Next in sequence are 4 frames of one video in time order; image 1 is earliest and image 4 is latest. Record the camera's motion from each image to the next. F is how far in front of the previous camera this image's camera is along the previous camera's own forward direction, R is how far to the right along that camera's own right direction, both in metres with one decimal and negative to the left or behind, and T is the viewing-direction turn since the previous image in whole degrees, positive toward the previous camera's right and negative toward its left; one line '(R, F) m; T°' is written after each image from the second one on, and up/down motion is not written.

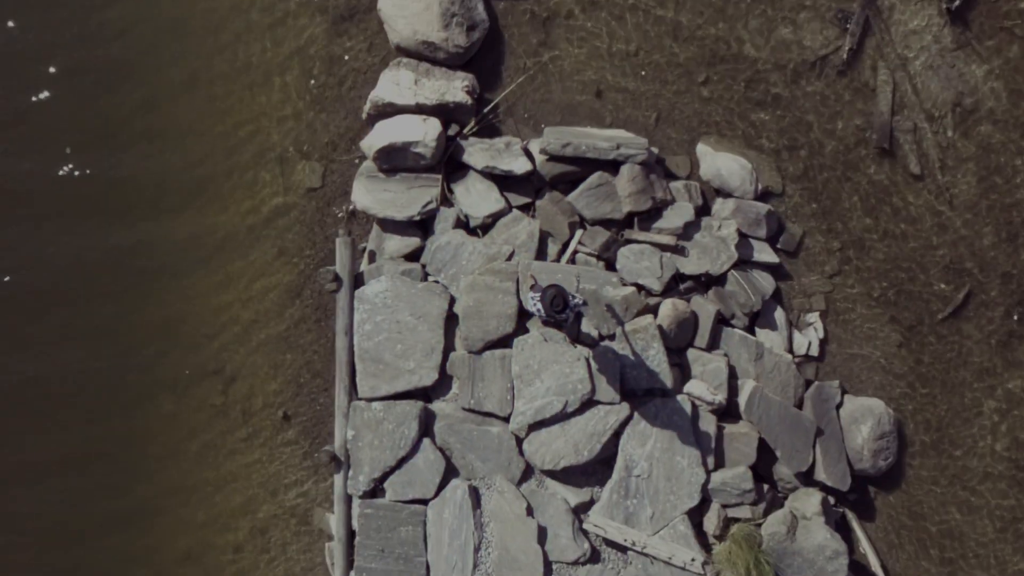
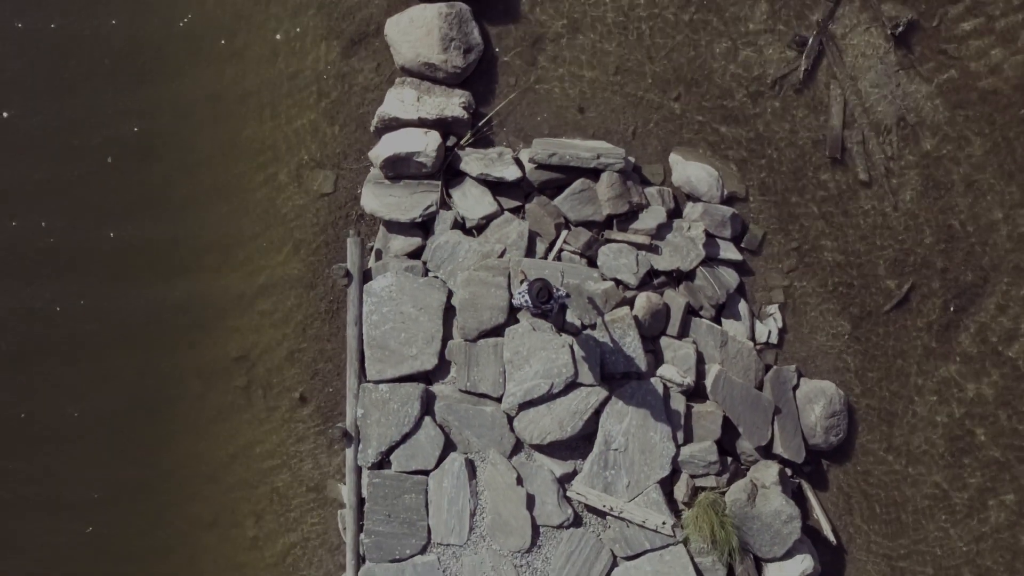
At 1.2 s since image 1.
(0.0, -0.6) m; 0°
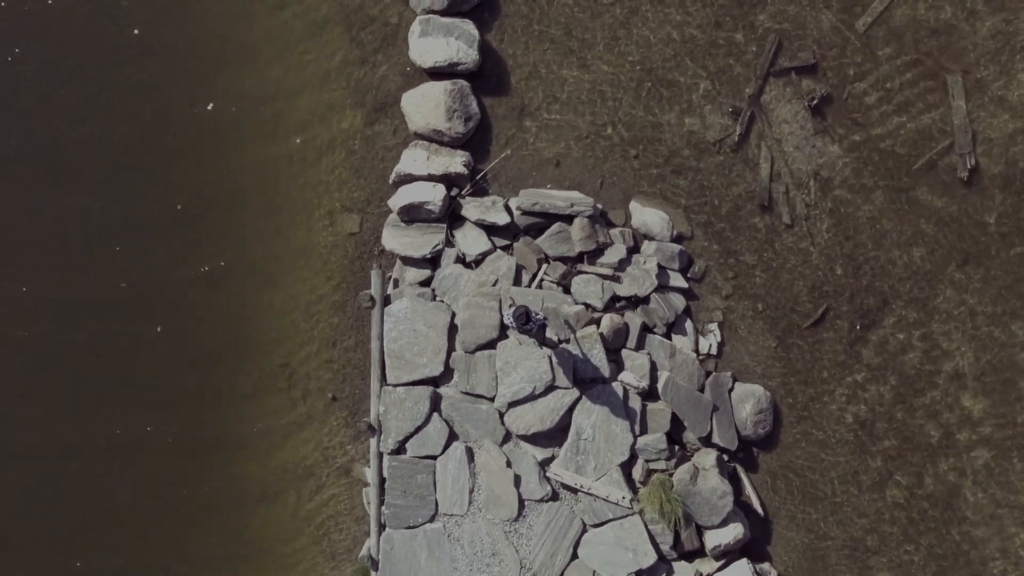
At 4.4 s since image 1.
(+0.1, -1.3) m; 0°
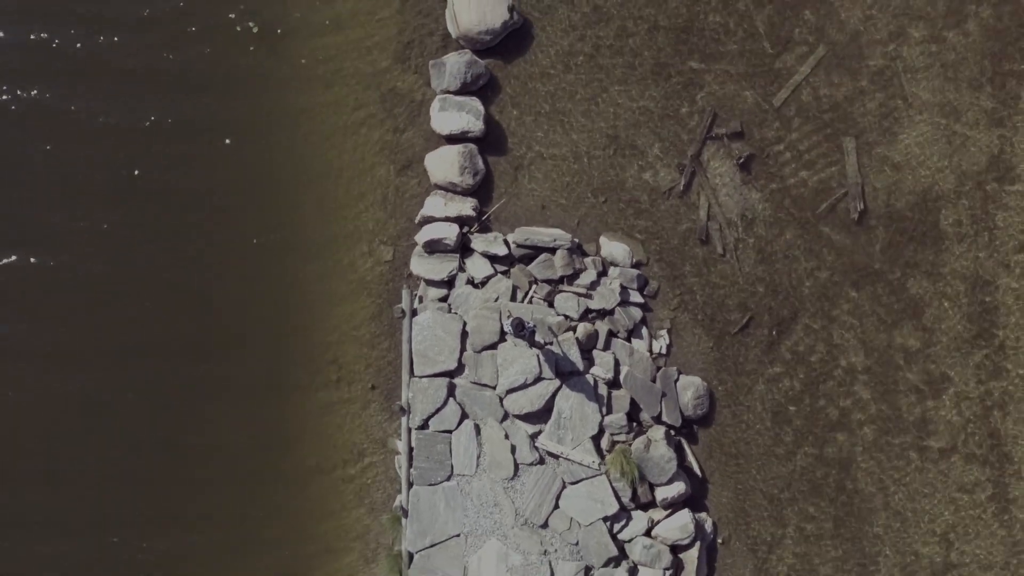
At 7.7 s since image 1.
(0.0, -2.1) m; 0°
